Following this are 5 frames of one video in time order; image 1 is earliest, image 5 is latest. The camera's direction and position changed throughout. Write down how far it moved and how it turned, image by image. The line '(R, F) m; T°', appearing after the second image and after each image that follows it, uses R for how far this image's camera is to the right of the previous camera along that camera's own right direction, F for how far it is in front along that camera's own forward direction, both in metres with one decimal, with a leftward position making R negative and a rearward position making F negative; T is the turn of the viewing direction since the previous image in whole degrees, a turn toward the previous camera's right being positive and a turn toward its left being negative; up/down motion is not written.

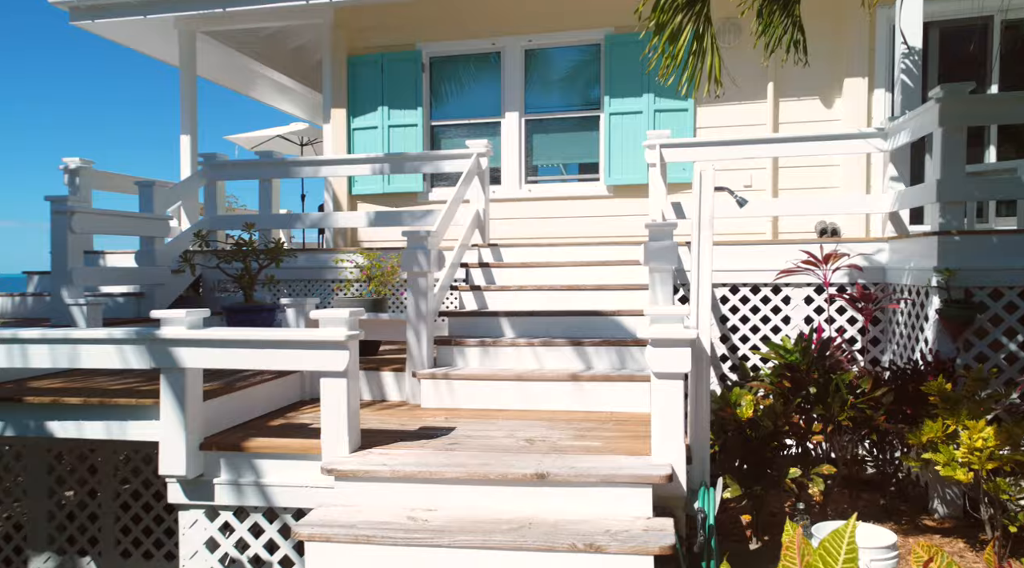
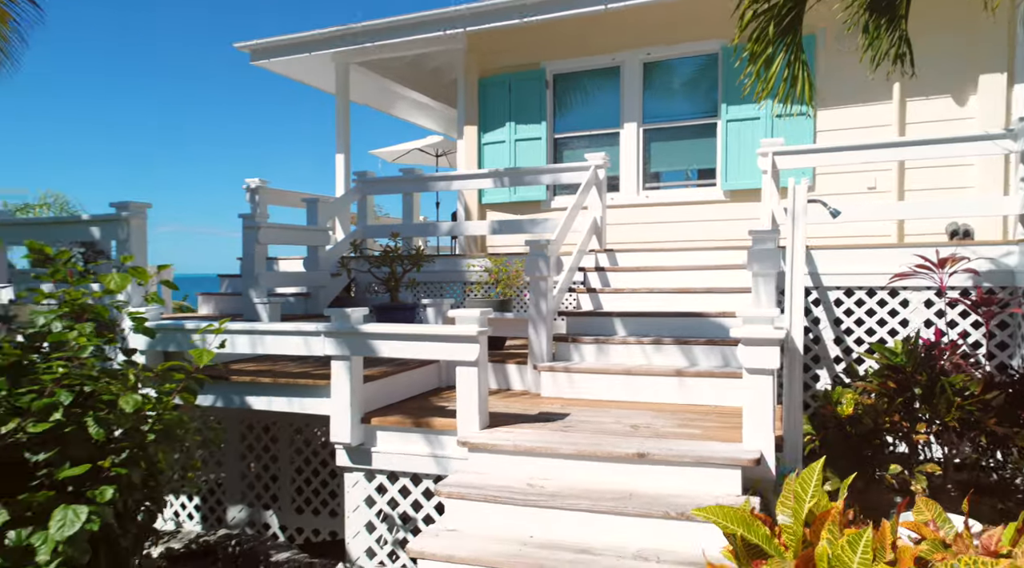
(+0.1, -0.7) m; -9°
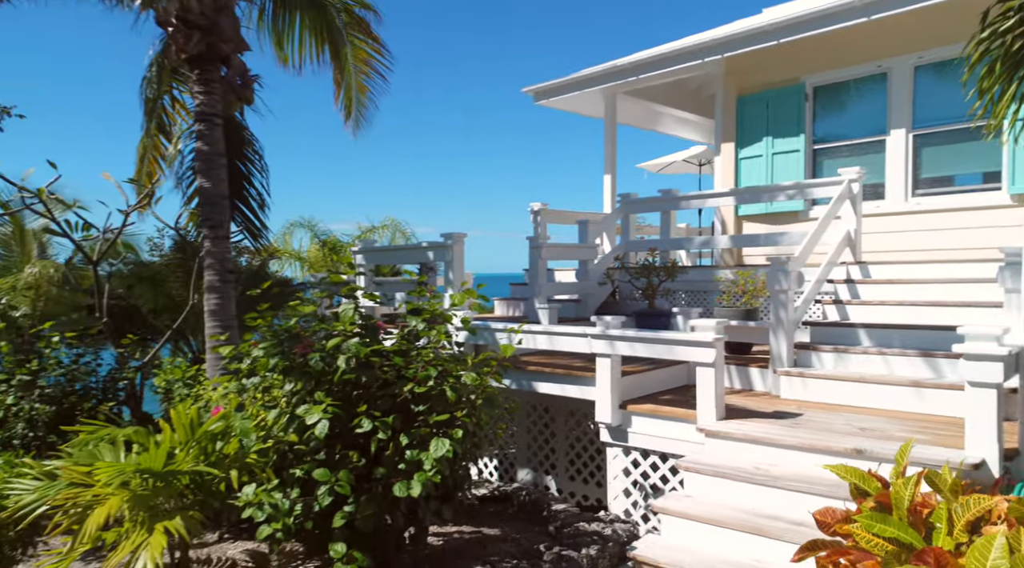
(+0.3, -1.2) m; -19°
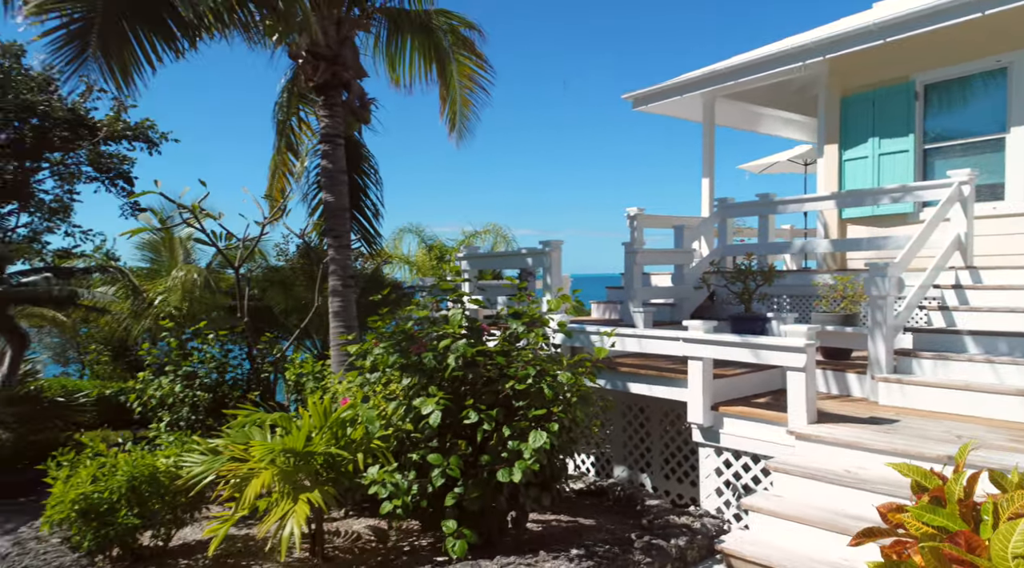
(0.0, -0.4) m; -7°
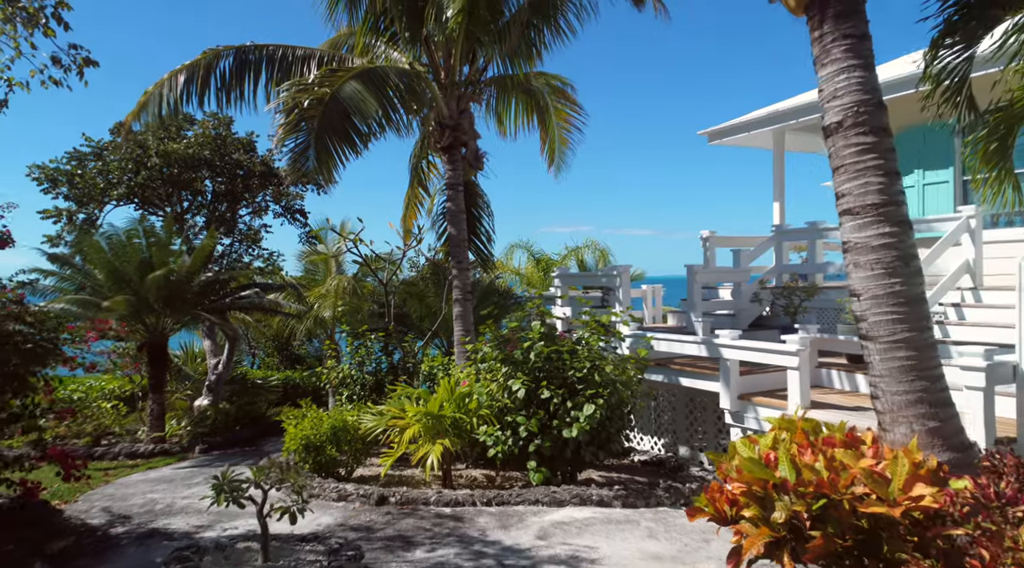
(+0.5, -2.2) m; -9°
